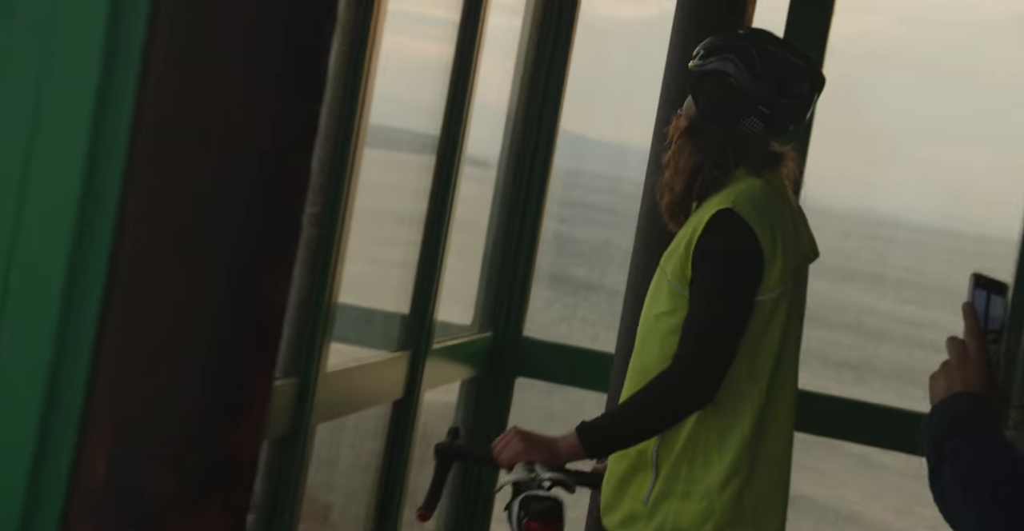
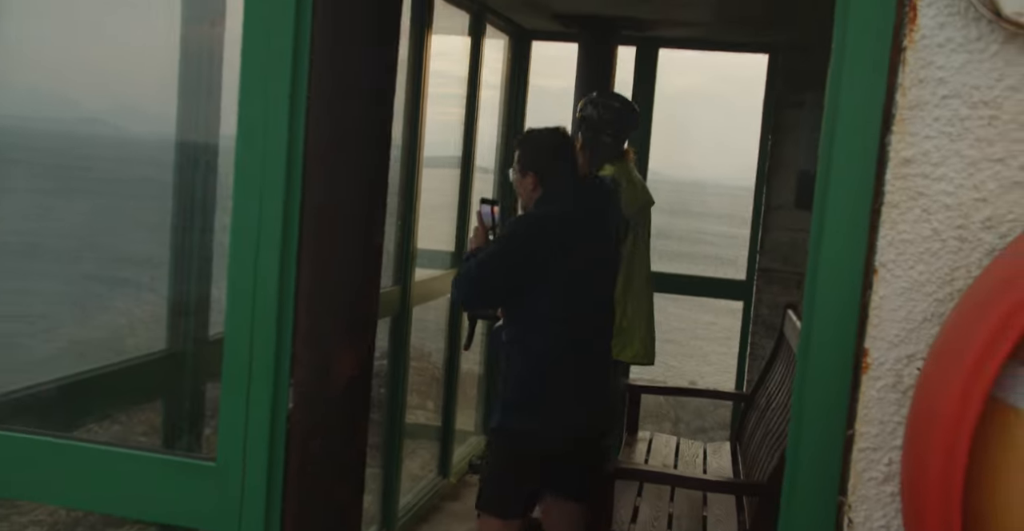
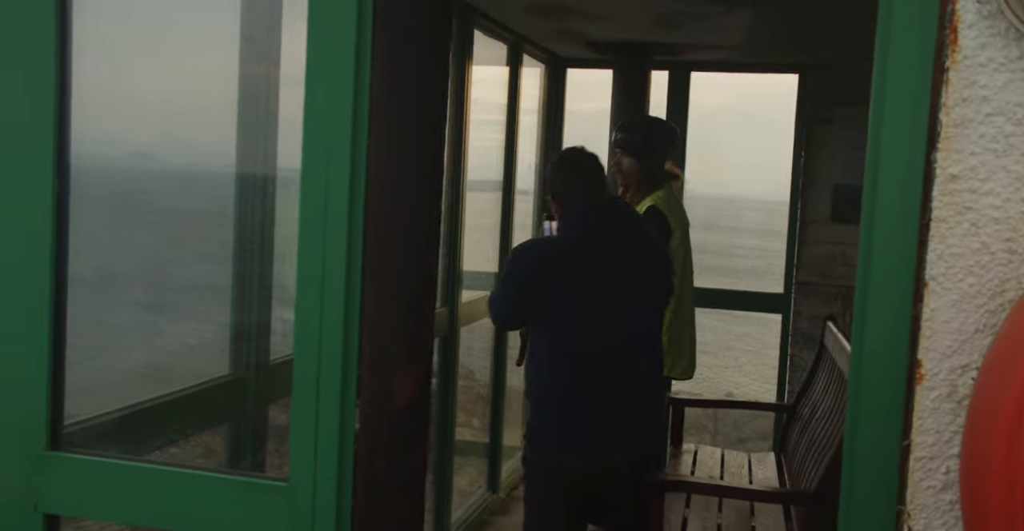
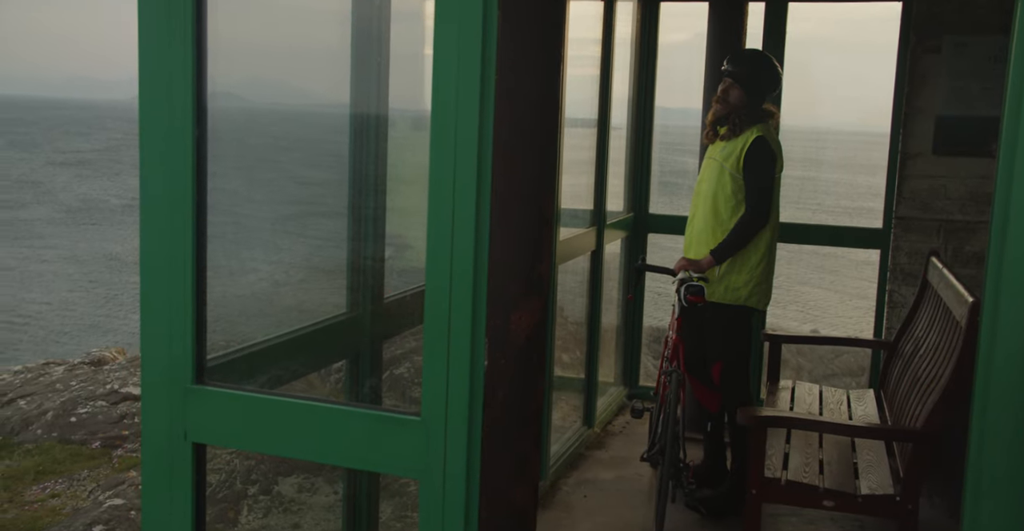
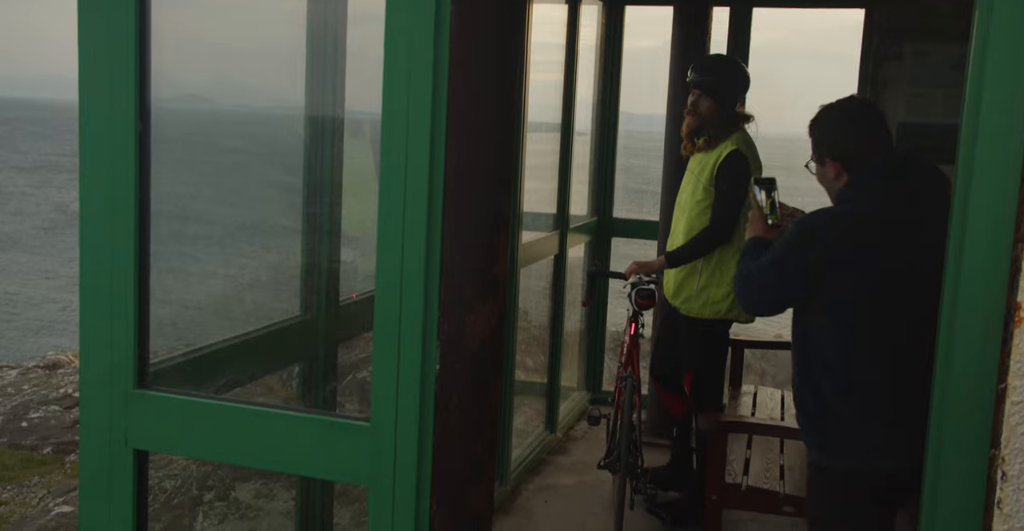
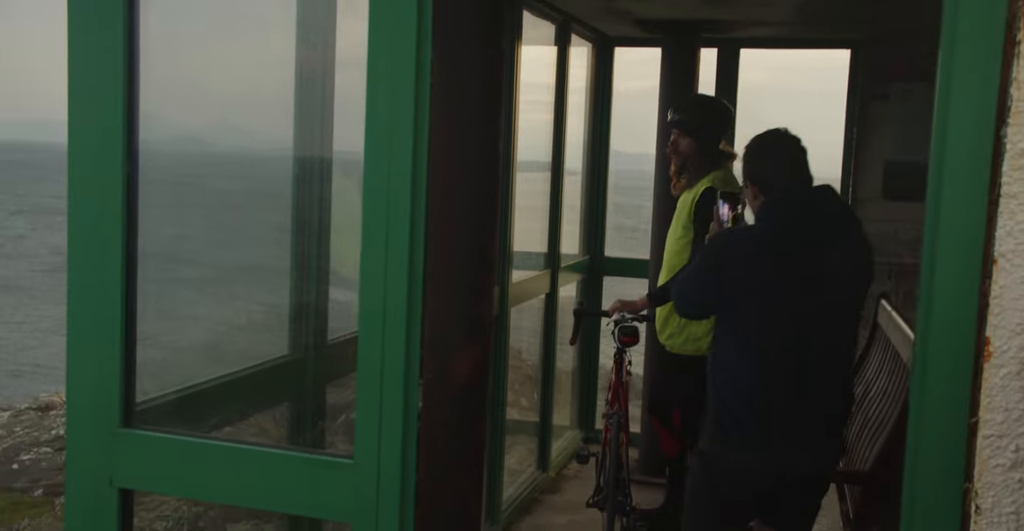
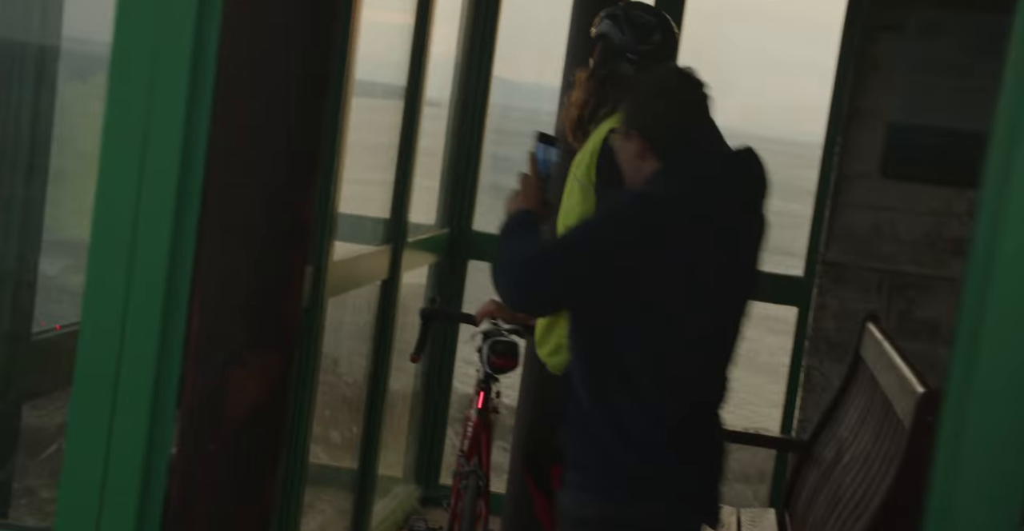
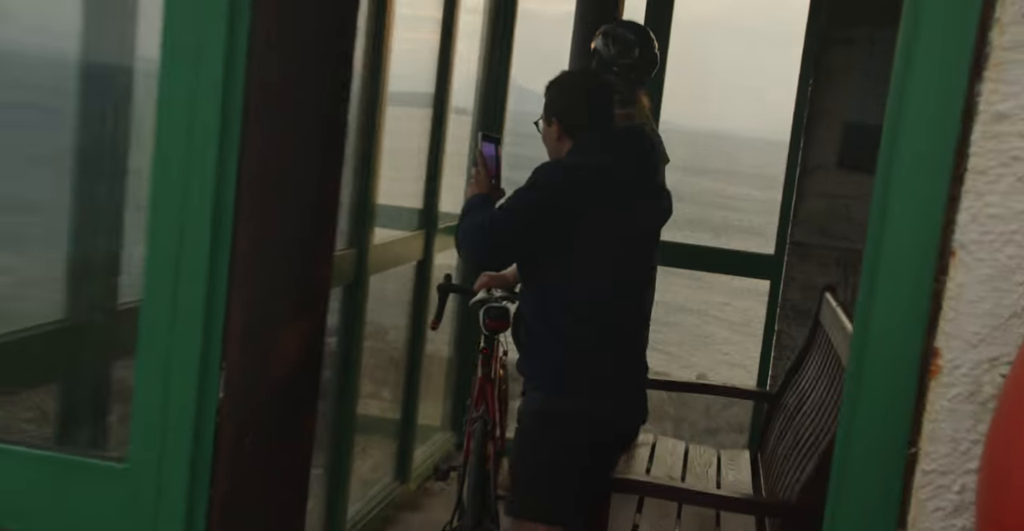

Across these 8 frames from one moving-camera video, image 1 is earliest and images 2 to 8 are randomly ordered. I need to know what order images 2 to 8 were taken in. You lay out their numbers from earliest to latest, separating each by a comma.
7, 8, 2, 3, 6, 5, 4
